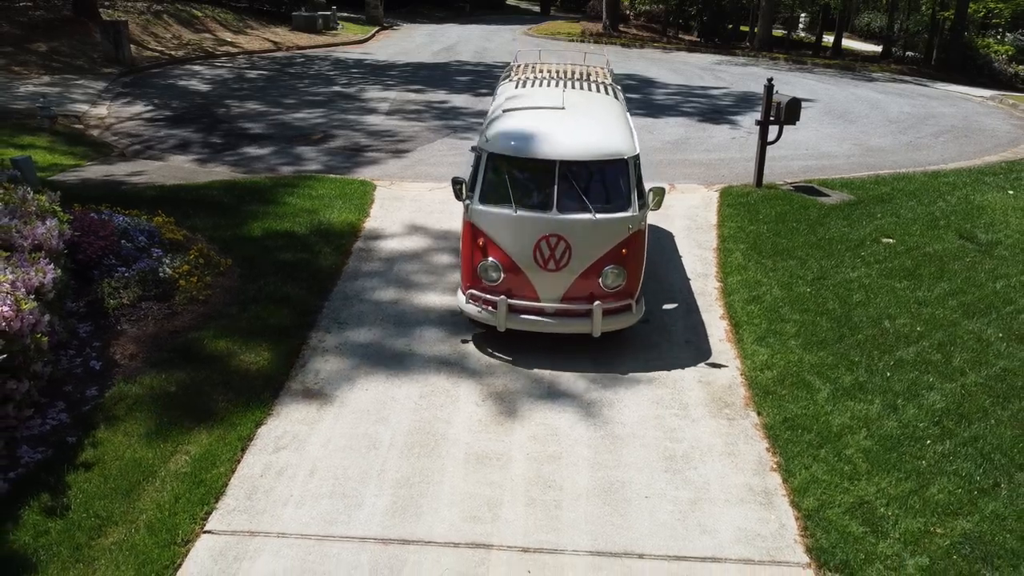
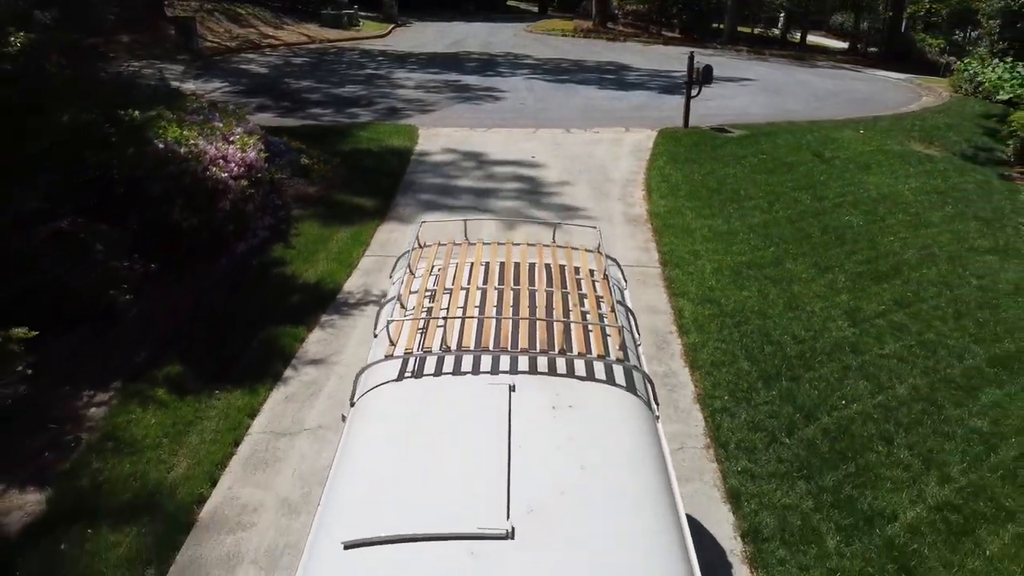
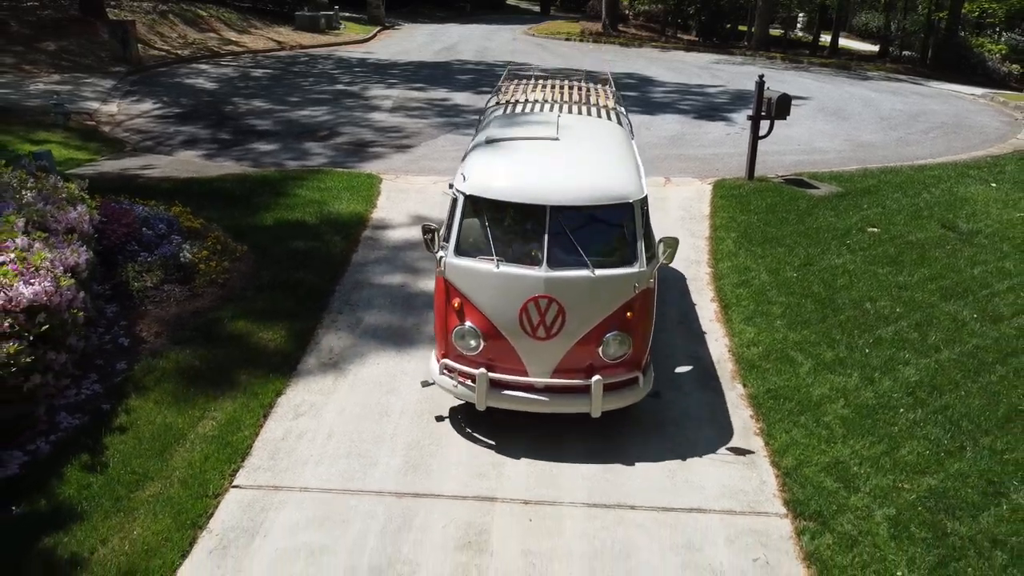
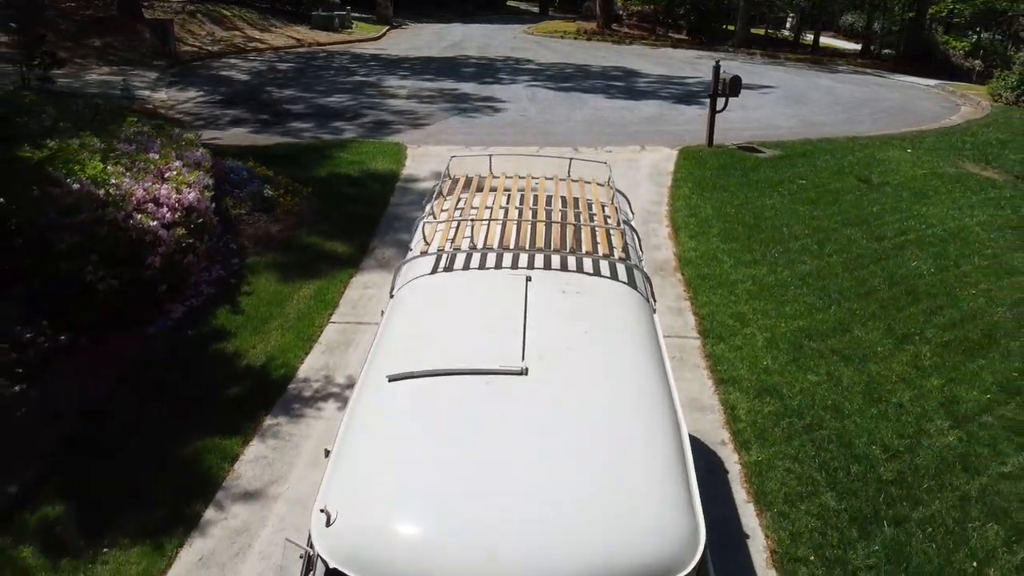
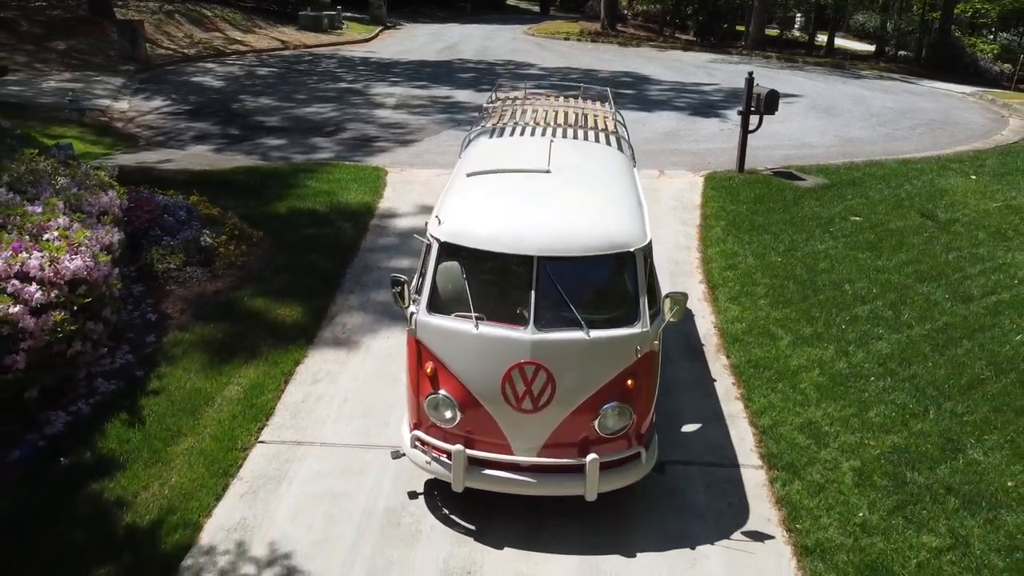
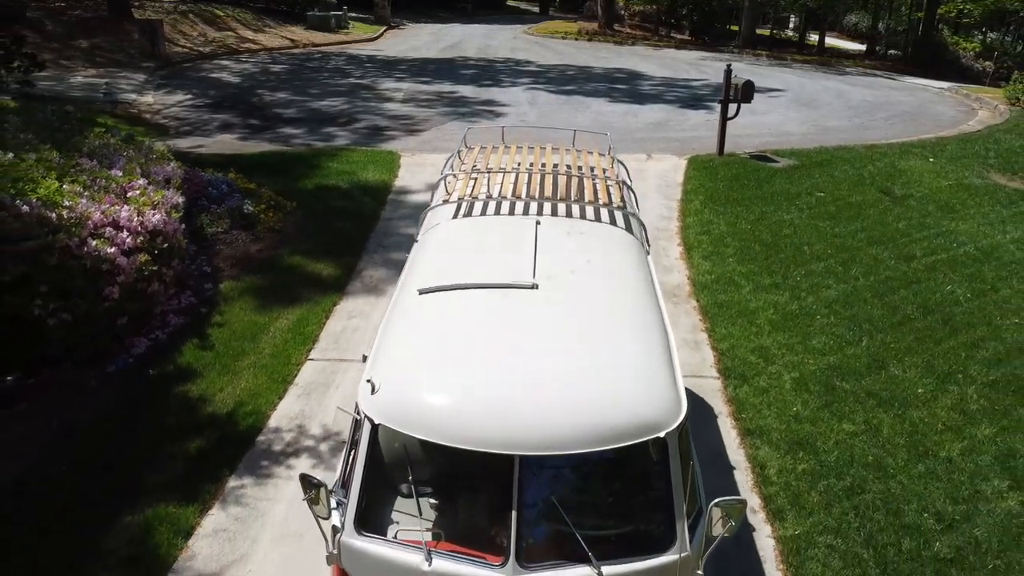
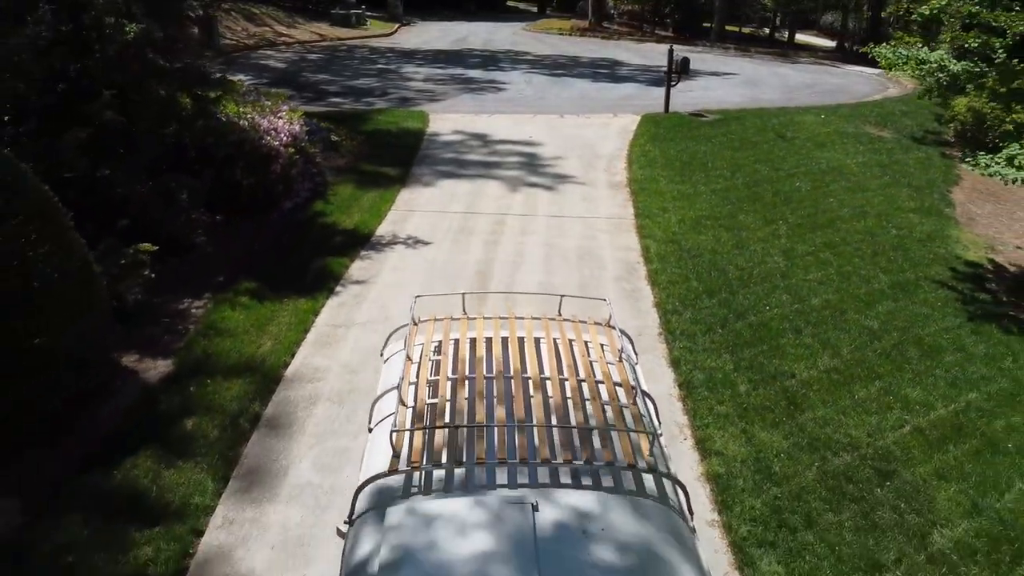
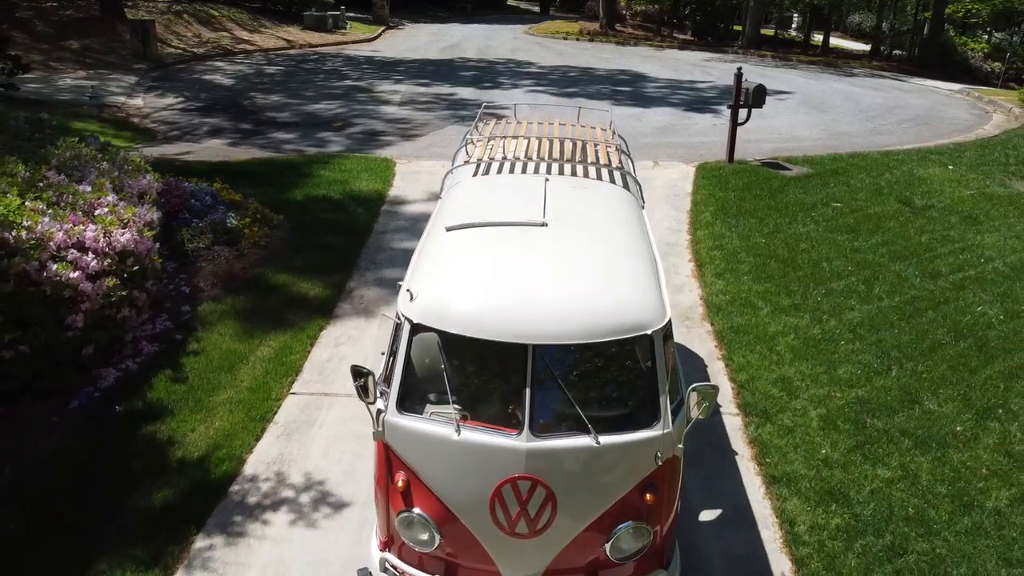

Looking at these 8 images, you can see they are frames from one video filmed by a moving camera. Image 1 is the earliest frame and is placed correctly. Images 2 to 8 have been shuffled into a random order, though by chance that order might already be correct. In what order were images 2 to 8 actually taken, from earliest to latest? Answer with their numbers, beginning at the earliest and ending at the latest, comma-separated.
3, 5, 8, 6, 4, 2, 7
